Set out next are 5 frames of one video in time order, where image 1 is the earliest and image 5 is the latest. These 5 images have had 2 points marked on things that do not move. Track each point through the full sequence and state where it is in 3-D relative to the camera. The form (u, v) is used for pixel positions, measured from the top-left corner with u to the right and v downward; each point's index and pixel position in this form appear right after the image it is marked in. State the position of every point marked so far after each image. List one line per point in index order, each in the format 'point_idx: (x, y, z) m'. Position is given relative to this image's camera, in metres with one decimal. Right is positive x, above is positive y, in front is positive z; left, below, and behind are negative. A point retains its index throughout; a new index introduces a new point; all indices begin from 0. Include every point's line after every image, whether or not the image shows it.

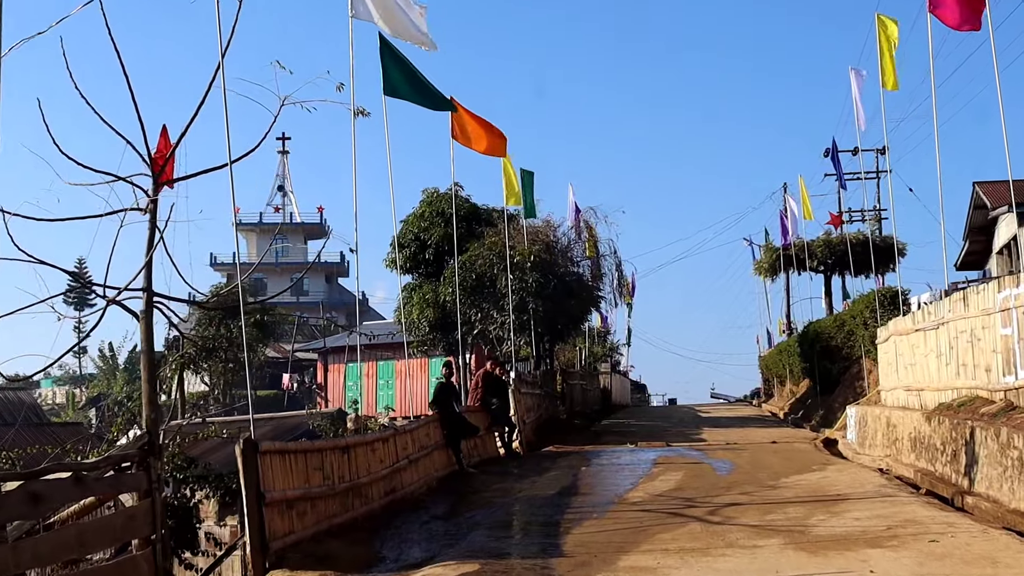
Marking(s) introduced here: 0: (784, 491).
0: (+3.1, -2.3, +10.9) m
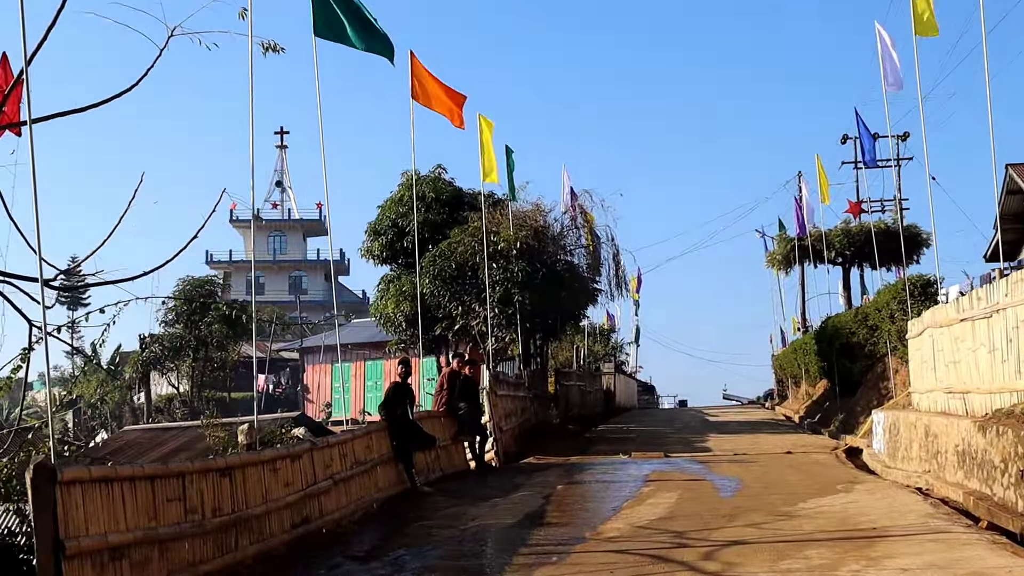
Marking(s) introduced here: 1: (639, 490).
0: (+2.6, -2.1, +8.6) m
1: (+1.5, -2.3, +11.3) m
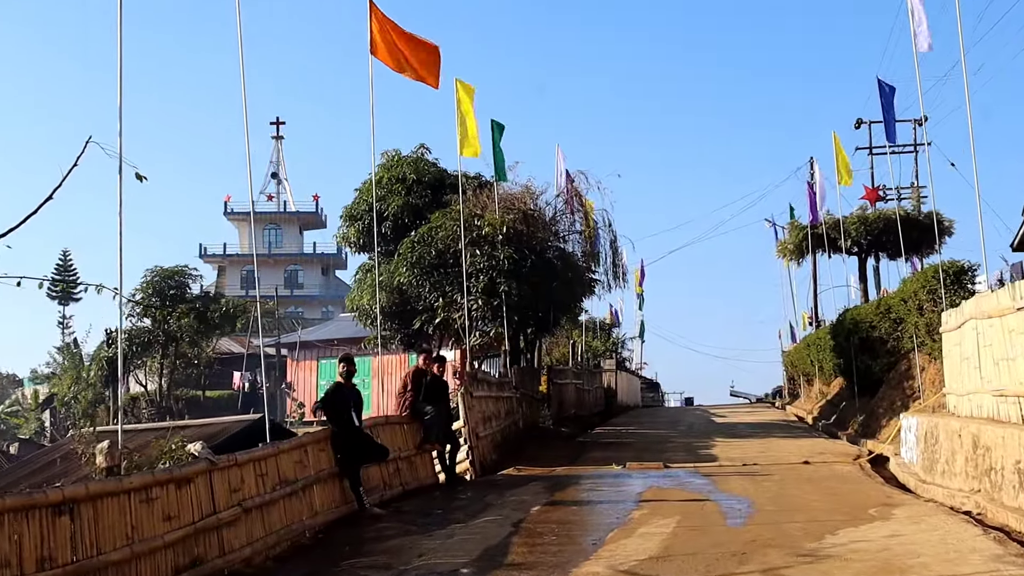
0: (+2.2, -1.9, +6.6) m
1: (+1.1, -2.2, +9.4) m
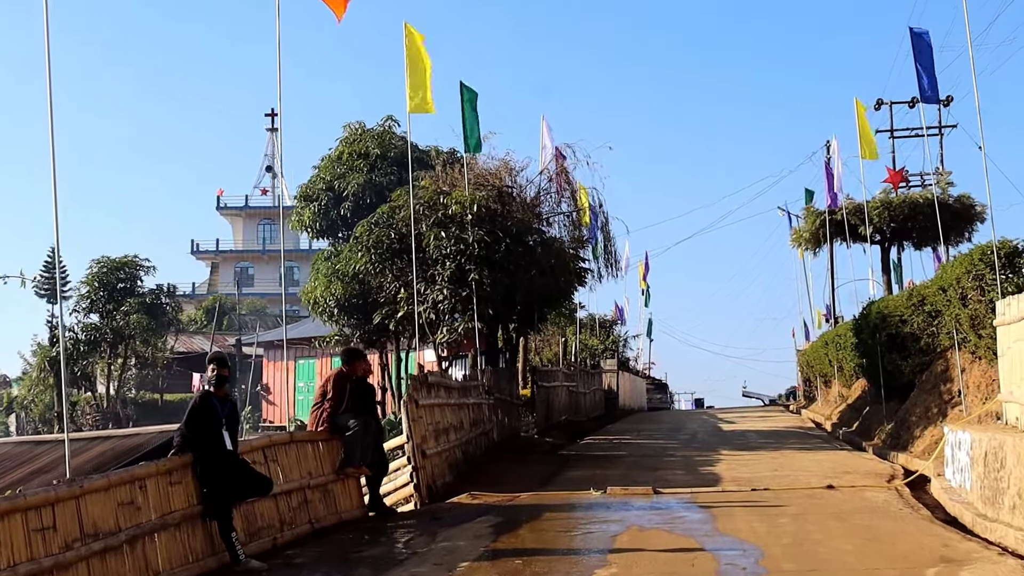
0: (+1.6, -1.7, +4.0) m
1: (+0.6, -2.0, +6.8) m
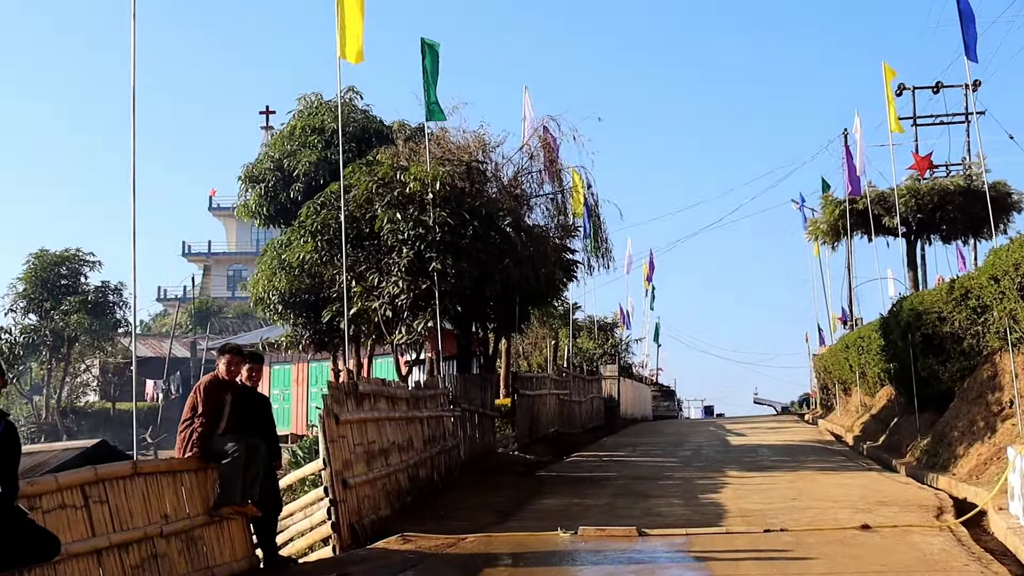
0: (+1.0, -1.5, +1.6) m
1: (0.0, -1.8, +4.4) m
